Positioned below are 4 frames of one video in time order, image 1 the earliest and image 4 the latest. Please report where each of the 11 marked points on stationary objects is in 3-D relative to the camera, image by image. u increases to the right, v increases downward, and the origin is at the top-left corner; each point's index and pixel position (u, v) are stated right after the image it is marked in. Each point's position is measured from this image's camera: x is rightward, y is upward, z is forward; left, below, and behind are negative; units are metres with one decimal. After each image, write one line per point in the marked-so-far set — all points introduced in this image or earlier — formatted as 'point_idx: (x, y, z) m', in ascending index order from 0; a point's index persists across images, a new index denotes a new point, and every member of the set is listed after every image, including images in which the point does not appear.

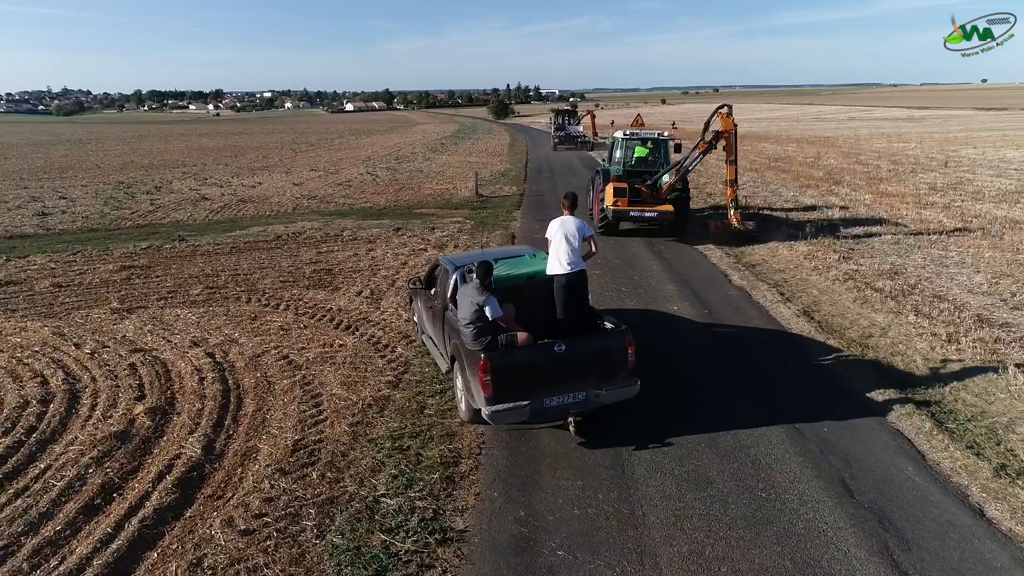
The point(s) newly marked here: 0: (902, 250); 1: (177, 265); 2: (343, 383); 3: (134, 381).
0: (+7.1, +0.7, +13.1) m
1: (-5.8, +0.4, +12.5) m
2: (-1.7, -0.9, +7.1) m
3: (-3.8, -0.9, +7.3) m
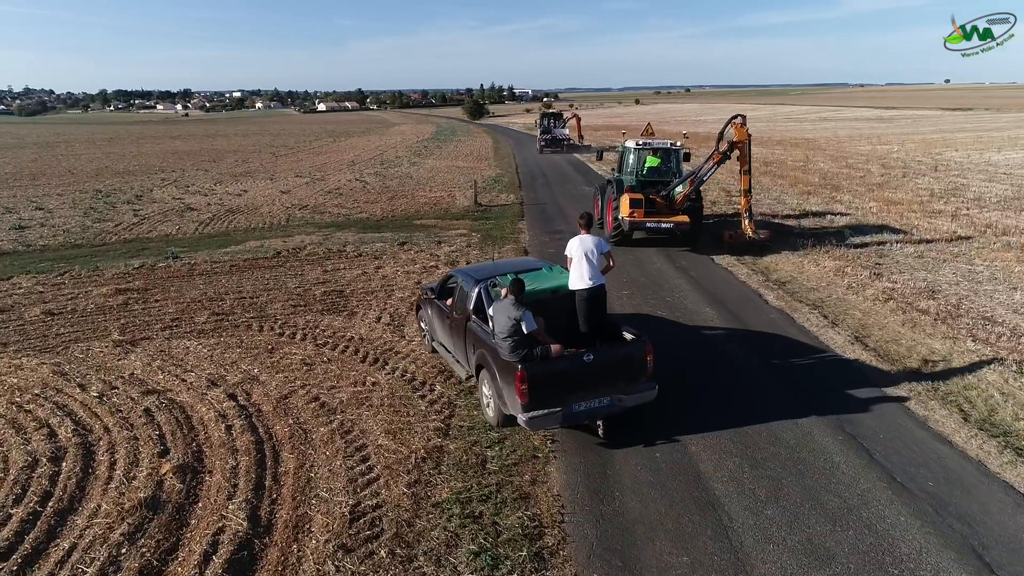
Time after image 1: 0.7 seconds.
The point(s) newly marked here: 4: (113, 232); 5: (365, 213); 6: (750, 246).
0: (+7.4, +0.4, +12.8) m
1: (-5.5, 0.0, +11.7) m
2: (-1.1, -1.3, +6.5) m
3: (-3.3, -1.3, +6.6) m
4: (-9.6, +1.3, +17.2) m
5: (-4.1, +2.1, +19.9) m
6: (+5.8, +1.1, +17.5) m
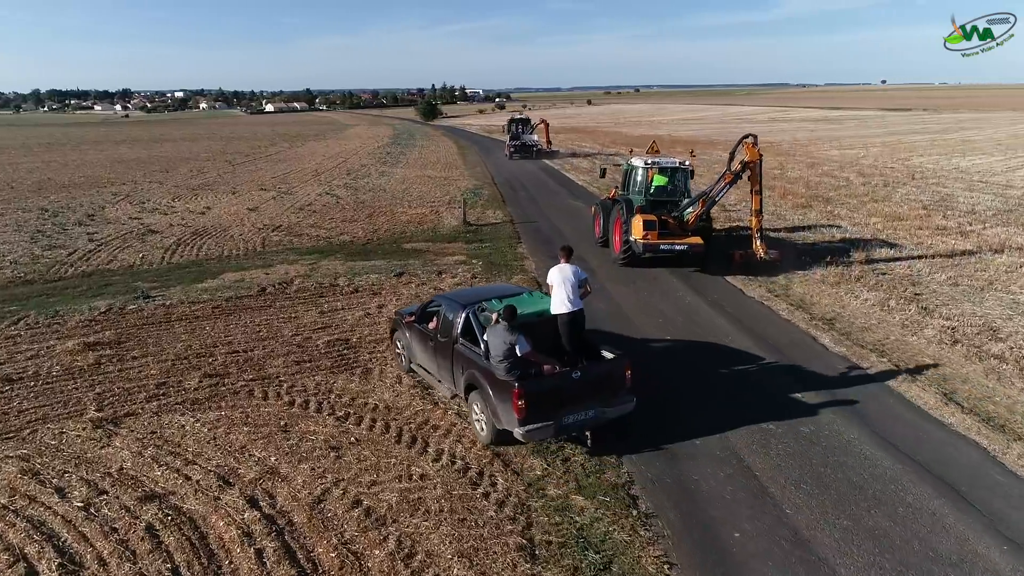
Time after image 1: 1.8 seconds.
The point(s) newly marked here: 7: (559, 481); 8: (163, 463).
0: (+7.7, -0.1, +12.2) m
1: (-5.1, -0.7, +10.2) m
2: (-0.4, -2.0, +5.3) m
3: (-2.6, -2.0, +5.3) m
4: (-9.6, +0.5, +15.4) m
5: (-4.3, +1.4, +18.5) m
6: (+5.7, +0.5, +16.7) m
7: (+0.4, -1.7, +6.2) m
8: (-3.3, -1.7, +6.7) m
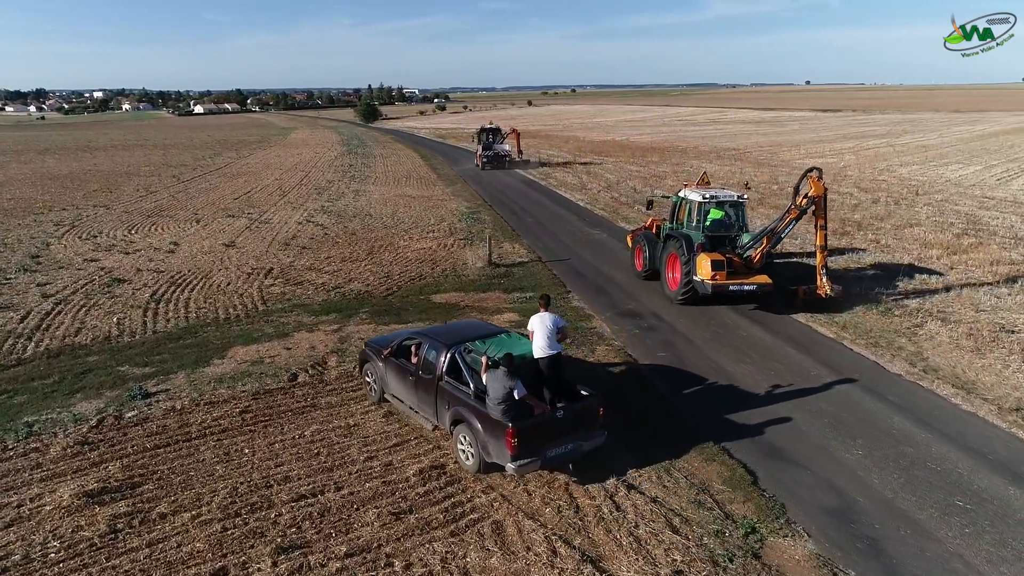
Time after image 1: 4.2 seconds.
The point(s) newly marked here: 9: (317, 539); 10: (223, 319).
0: (+9.1, -1.1, +10.6) m
1: (-3.5, -2.0, +7.5) m
2: (+1.6, -3.1, +3.1) m
3: (-0.5, -3.2, +2.8) m
4: (-8.4, -0.8, +12.4) m
5: (-3.4, +0.1, +15.9) m
6: (+6.7, -0.5, +14.9) m
7: (+2.4, -2.8, +4.0) m
8: (-1.4, -2.9, +4.2) m
9: (-1.8, -2.3, +6.5) m
10: (-5.4, -0.5, +13.5) m
